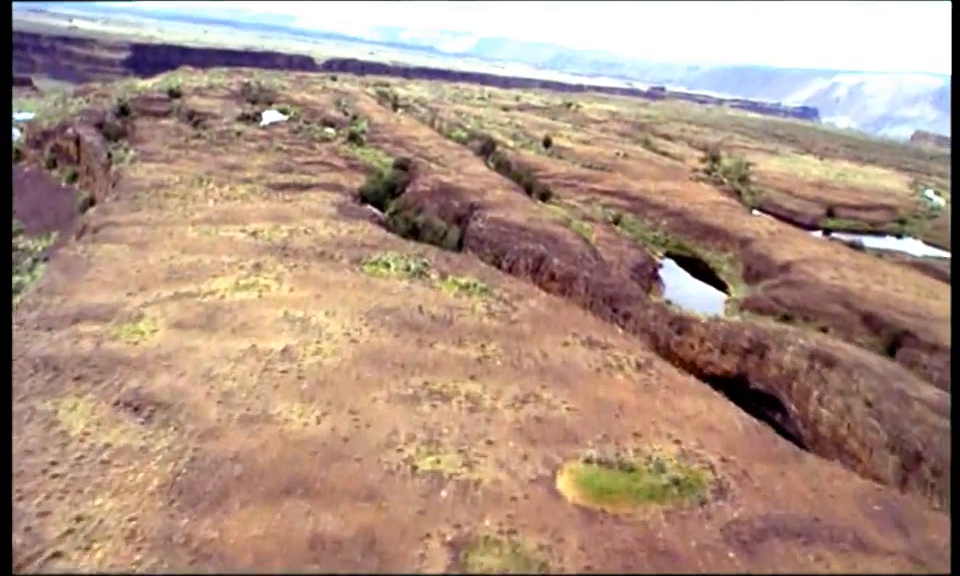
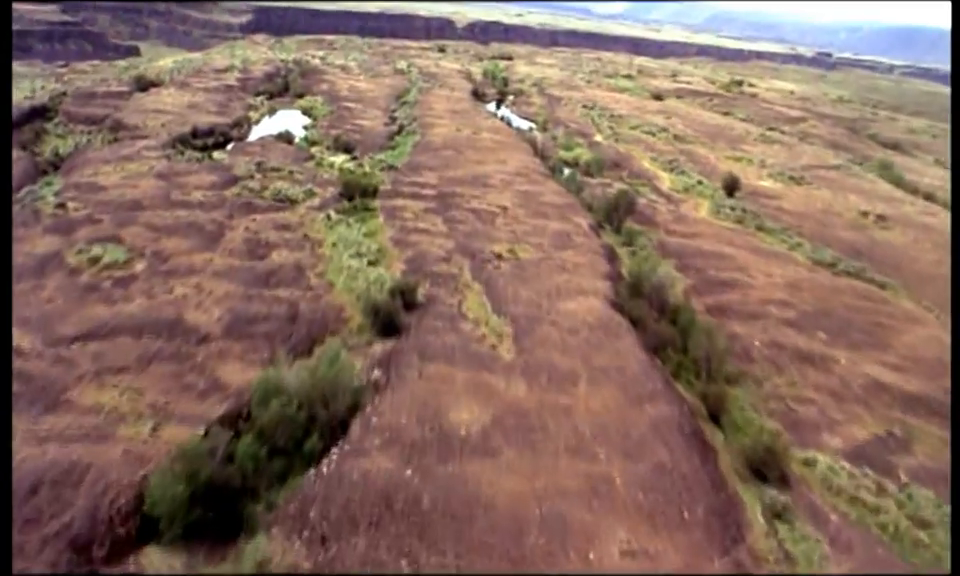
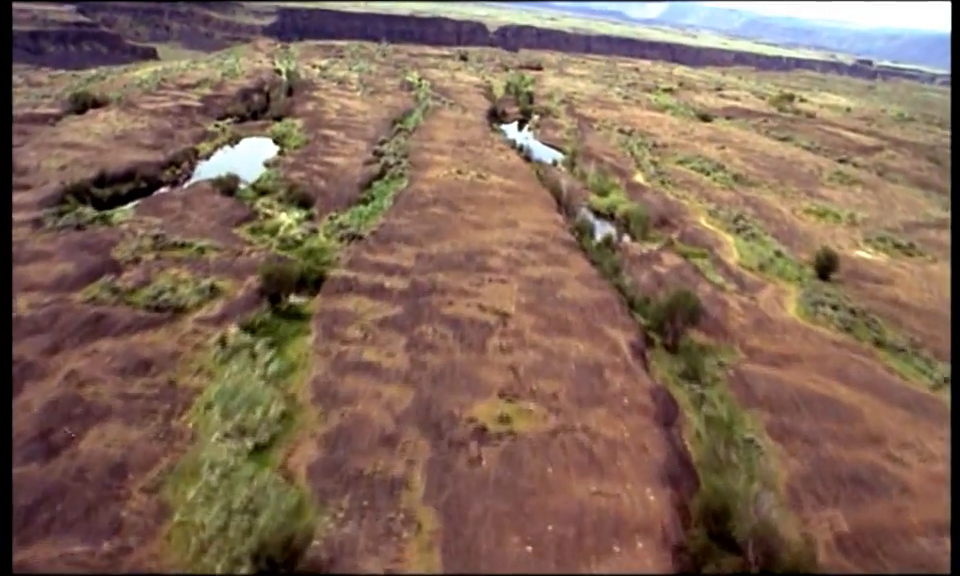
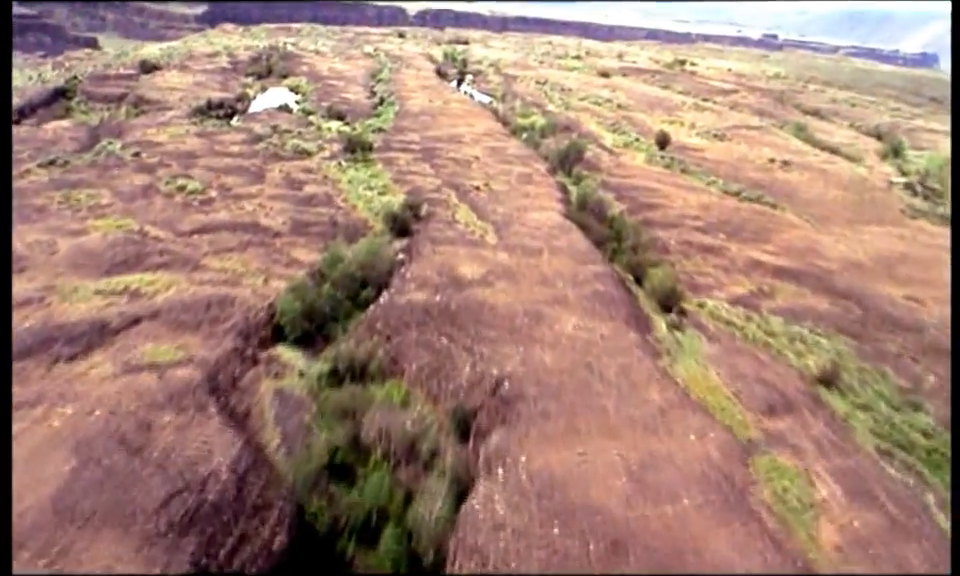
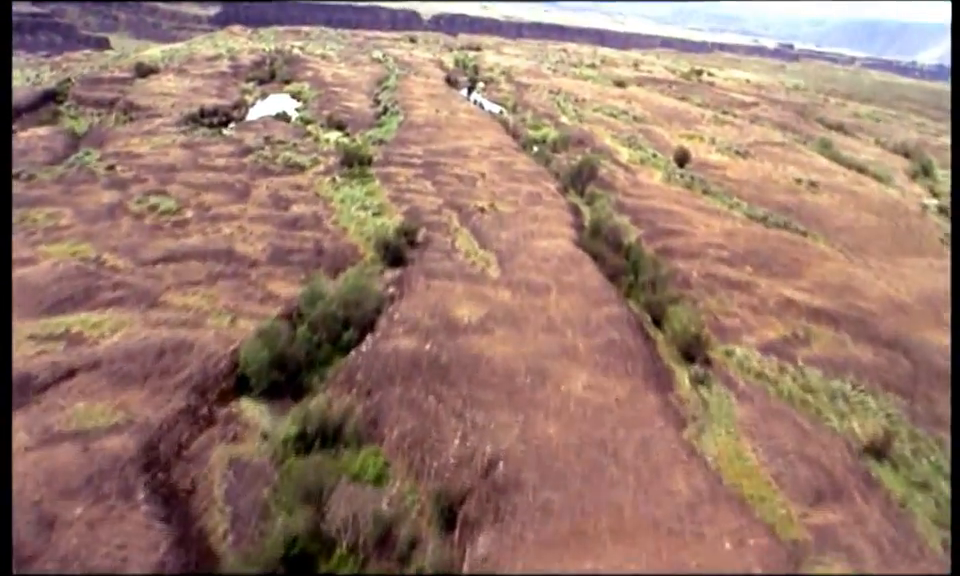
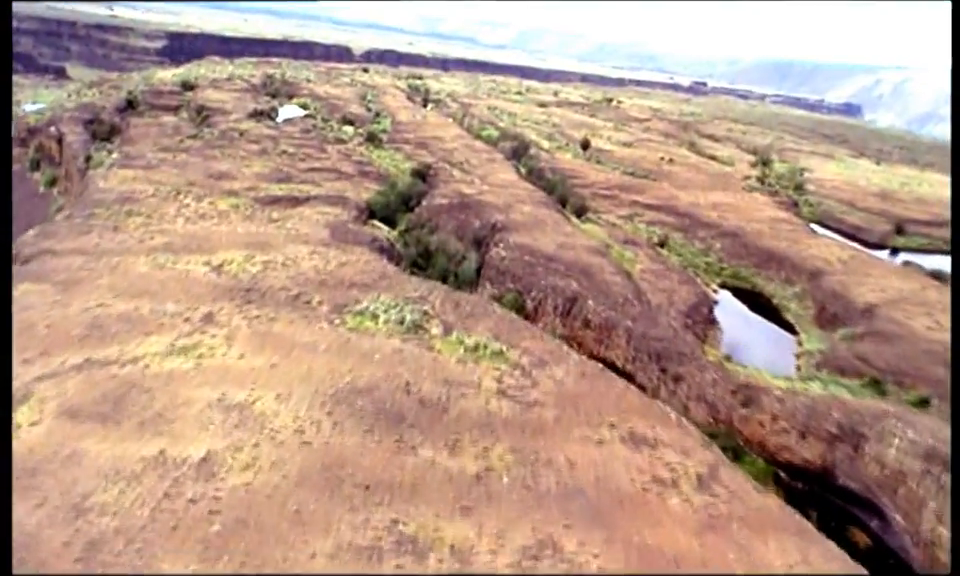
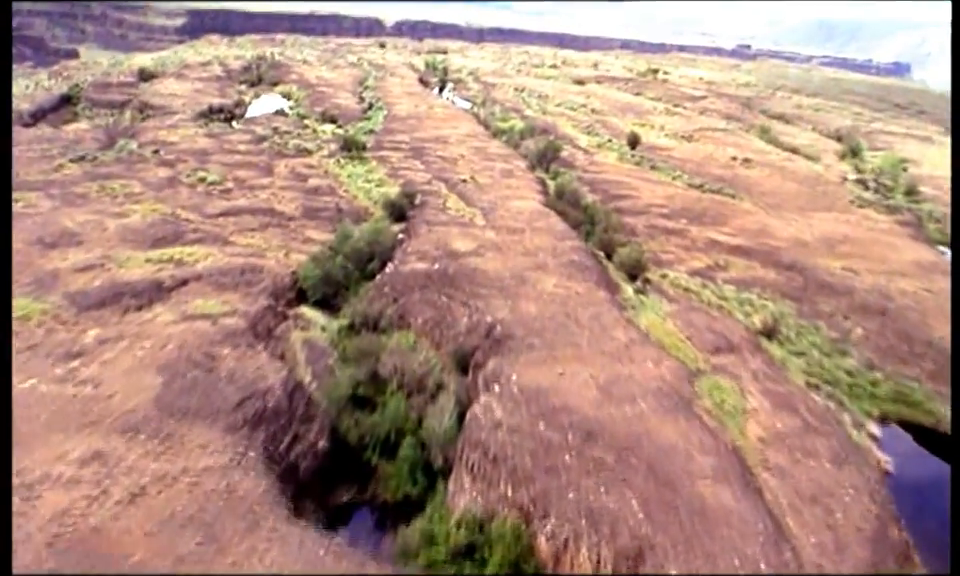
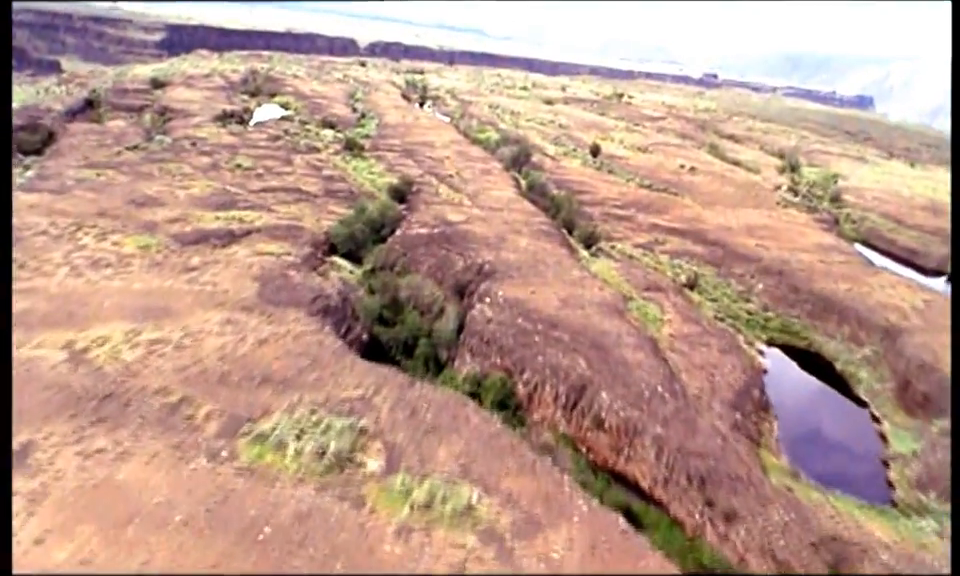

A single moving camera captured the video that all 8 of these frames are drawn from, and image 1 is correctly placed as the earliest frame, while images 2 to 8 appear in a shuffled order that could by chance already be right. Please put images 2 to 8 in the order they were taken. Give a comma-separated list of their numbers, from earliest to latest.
6, 8, 7, 4, 5, 2, 3
